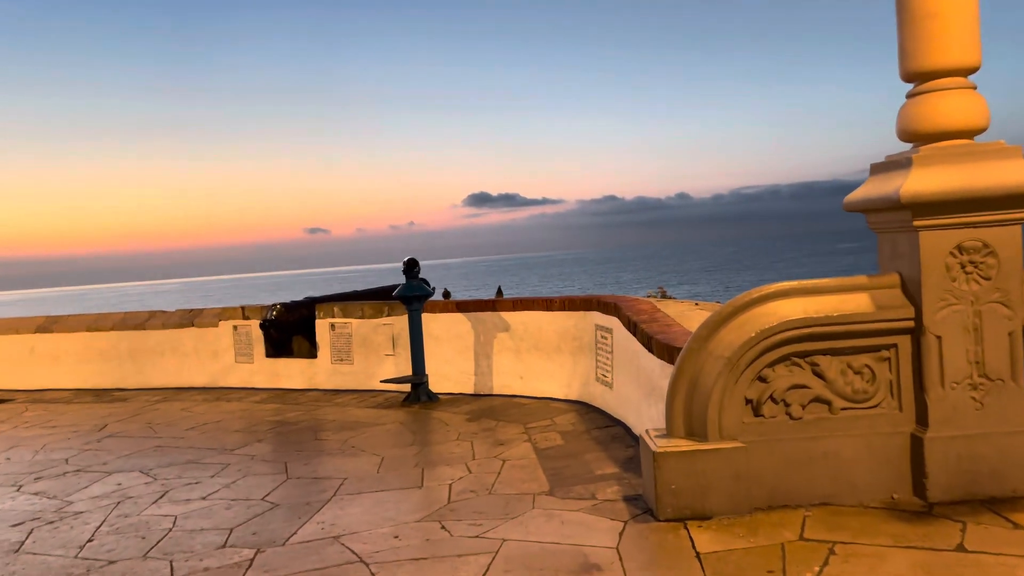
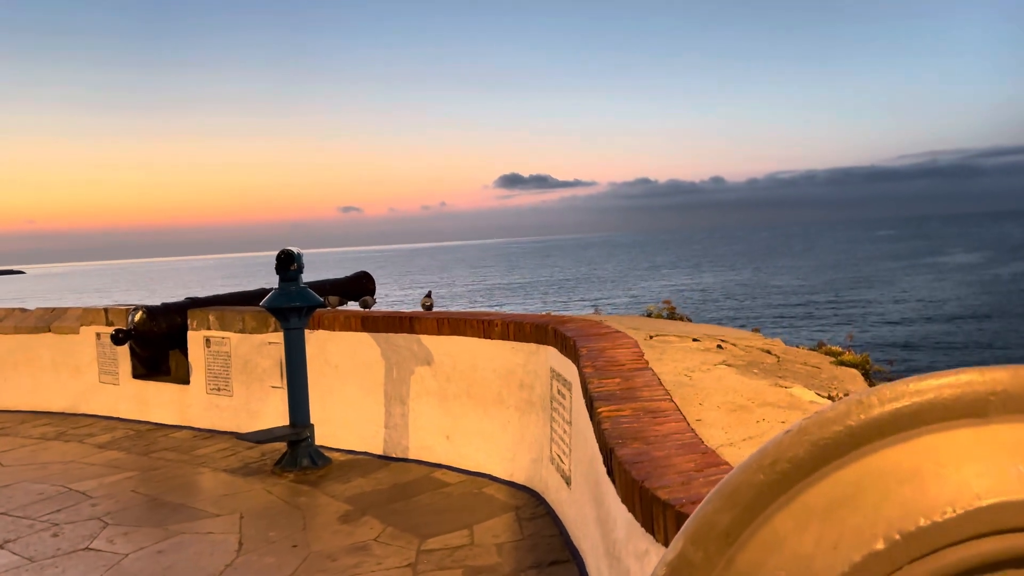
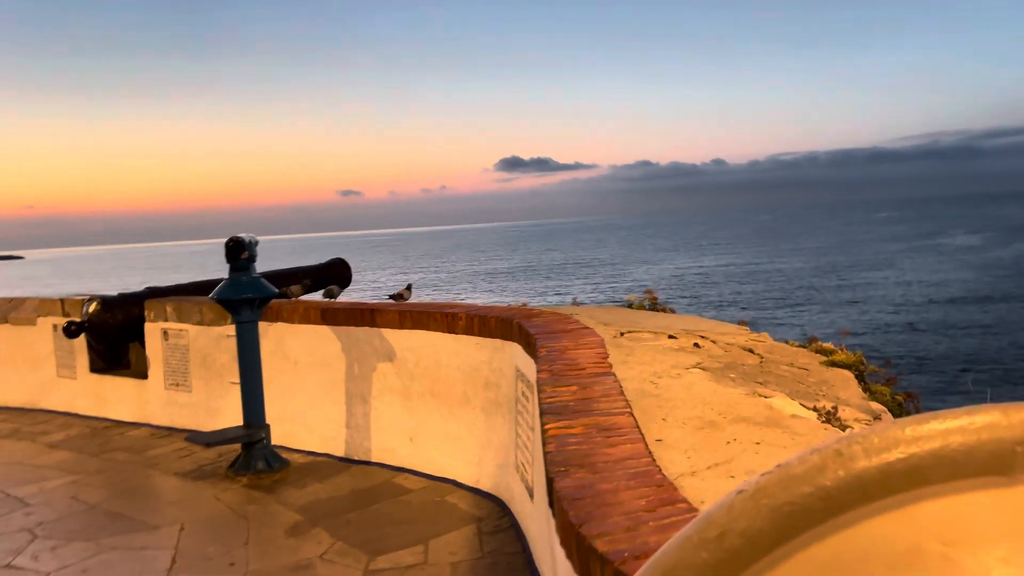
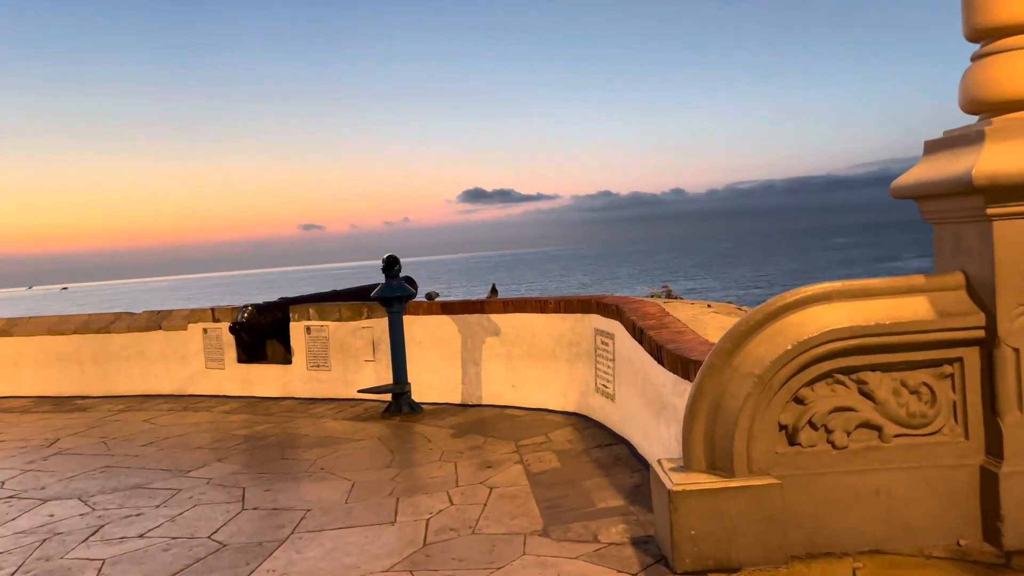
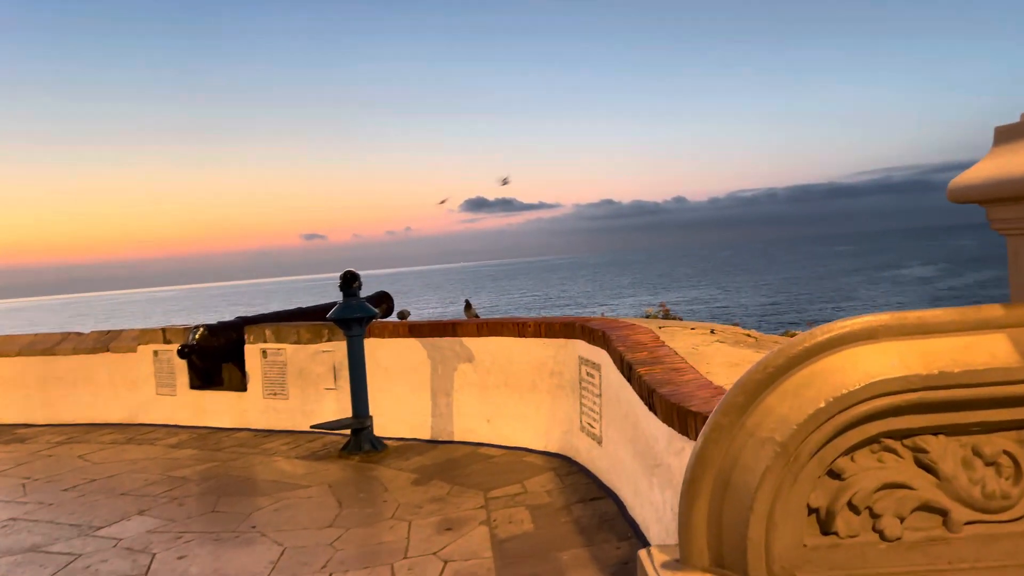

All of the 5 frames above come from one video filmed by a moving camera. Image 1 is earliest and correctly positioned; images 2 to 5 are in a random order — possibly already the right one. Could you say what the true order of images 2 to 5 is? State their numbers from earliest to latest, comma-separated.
4, 5, 2, 3
